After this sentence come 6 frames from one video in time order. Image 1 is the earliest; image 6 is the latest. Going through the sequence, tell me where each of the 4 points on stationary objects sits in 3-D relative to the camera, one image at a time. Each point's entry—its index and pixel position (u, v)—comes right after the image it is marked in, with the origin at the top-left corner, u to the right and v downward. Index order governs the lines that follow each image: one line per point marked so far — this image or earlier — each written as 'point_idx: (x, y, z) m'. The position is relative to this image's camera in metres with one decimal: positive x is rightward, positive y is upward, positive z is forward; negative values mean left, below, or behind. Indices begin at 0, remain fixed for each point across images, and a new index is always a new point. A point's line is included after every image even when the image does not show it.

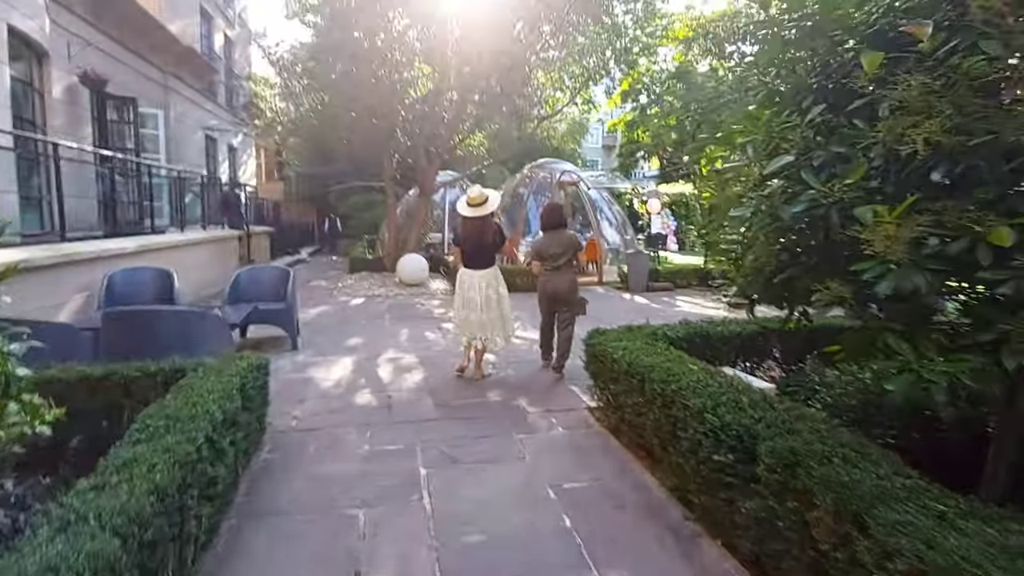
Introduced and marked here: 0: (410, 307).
0: (-1.6, -0.3, +8.1) m
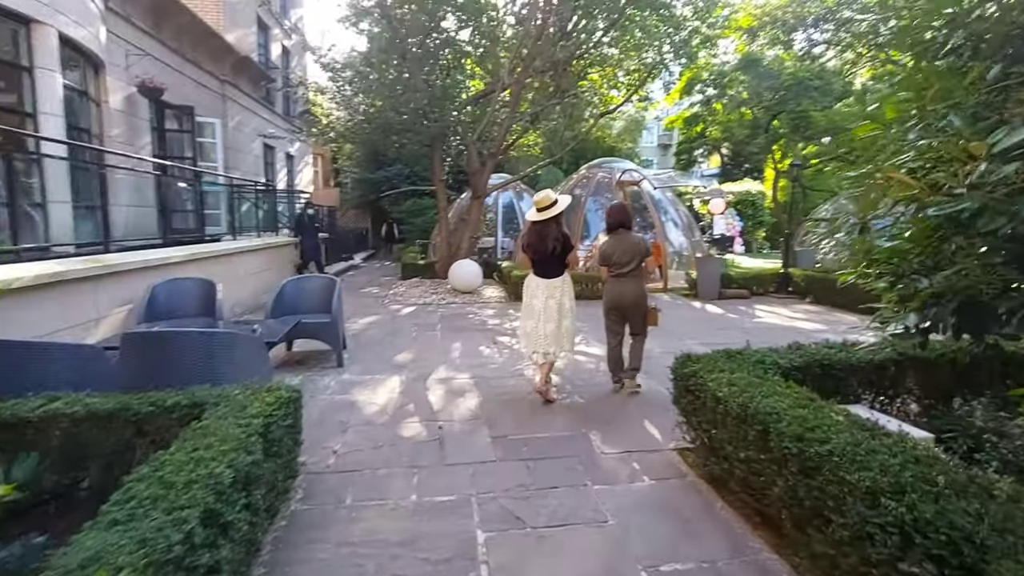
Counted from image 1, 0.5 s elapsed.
0: (-0.7, -0.4, +7.7) m
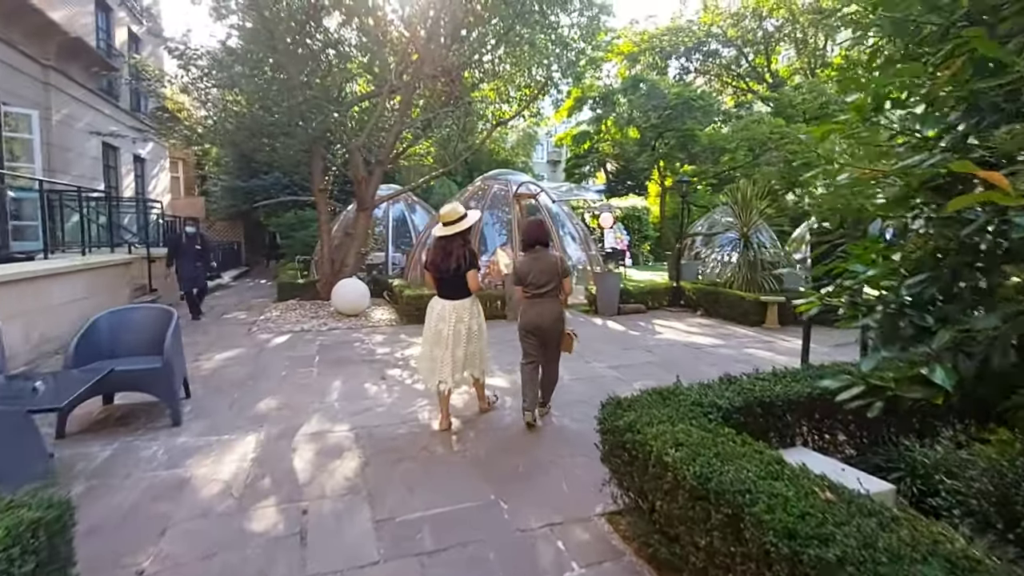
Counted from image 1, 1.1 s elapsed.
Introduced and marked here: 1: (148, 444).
0: (-2.1, -0.7, +6.7) m
1: (-2.5, -1.0, +3.5) m
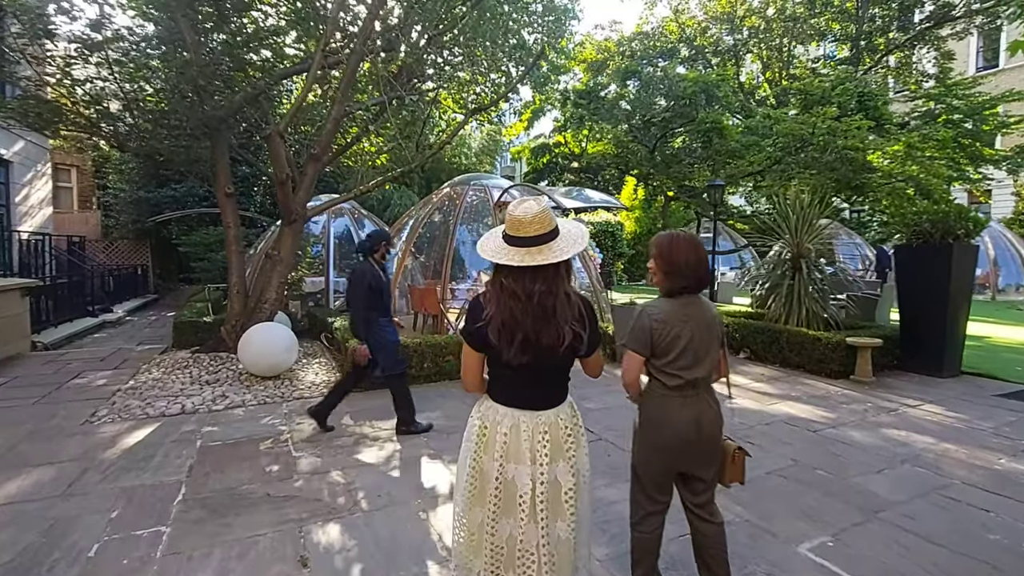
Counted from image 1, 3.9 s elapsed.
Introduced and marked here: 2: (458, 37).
0: (-2.0, -1.2, +3.9) m
1: (-2.0, -1.4, +0.8) m
2: (-0.9, +4.0, +8.6) m
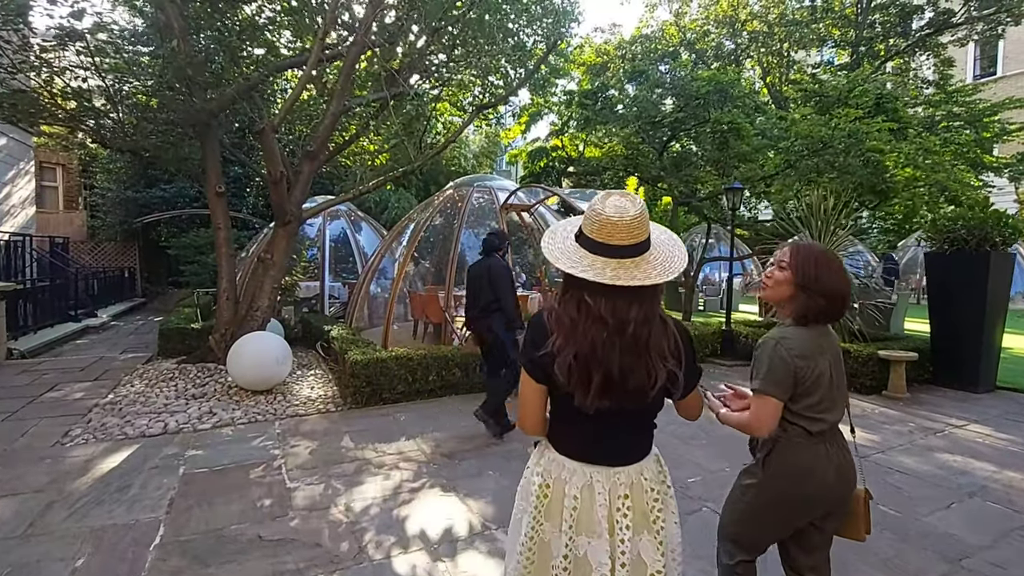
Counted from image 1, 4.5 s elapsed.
0: (-1.8, -1.3, +3.5) m
1: (-1.8, -1.5, +0.3) m
2: (-0.8, +3.9, +8.2) m
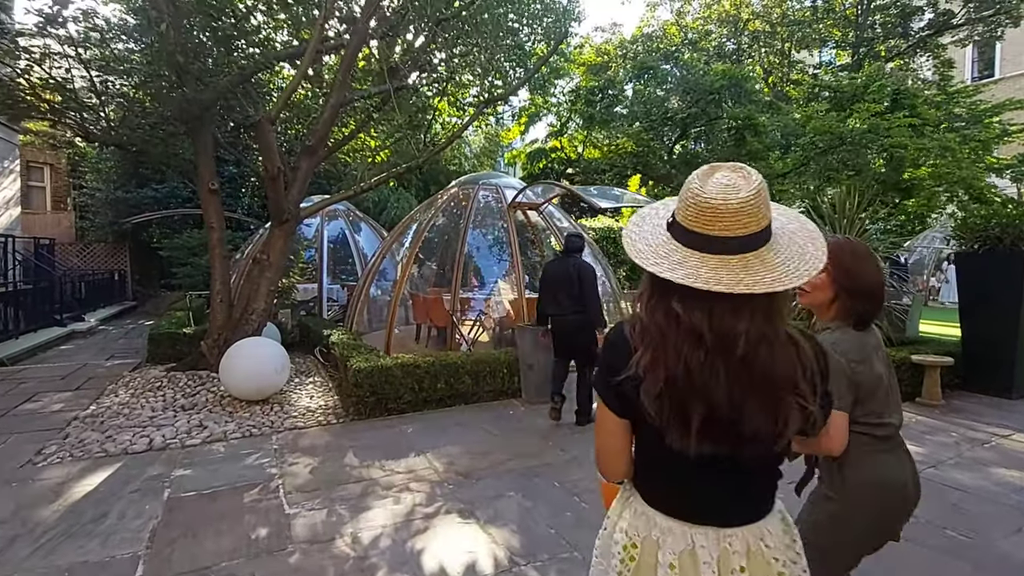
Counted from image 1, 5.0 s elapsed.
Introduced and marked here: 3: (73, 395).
0: (-1.7, -1.3, +3.1) m
1: (-1.7, -1.5, -0.1) m
2: (-0.7, +3.9, +7.8) m
3: (-4.8, -1.2, +5.8) m
